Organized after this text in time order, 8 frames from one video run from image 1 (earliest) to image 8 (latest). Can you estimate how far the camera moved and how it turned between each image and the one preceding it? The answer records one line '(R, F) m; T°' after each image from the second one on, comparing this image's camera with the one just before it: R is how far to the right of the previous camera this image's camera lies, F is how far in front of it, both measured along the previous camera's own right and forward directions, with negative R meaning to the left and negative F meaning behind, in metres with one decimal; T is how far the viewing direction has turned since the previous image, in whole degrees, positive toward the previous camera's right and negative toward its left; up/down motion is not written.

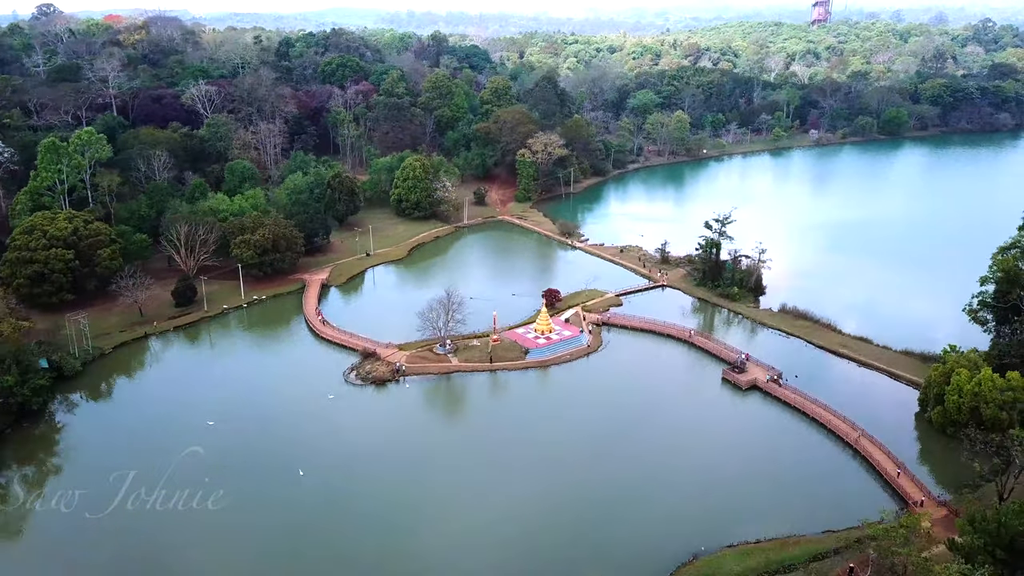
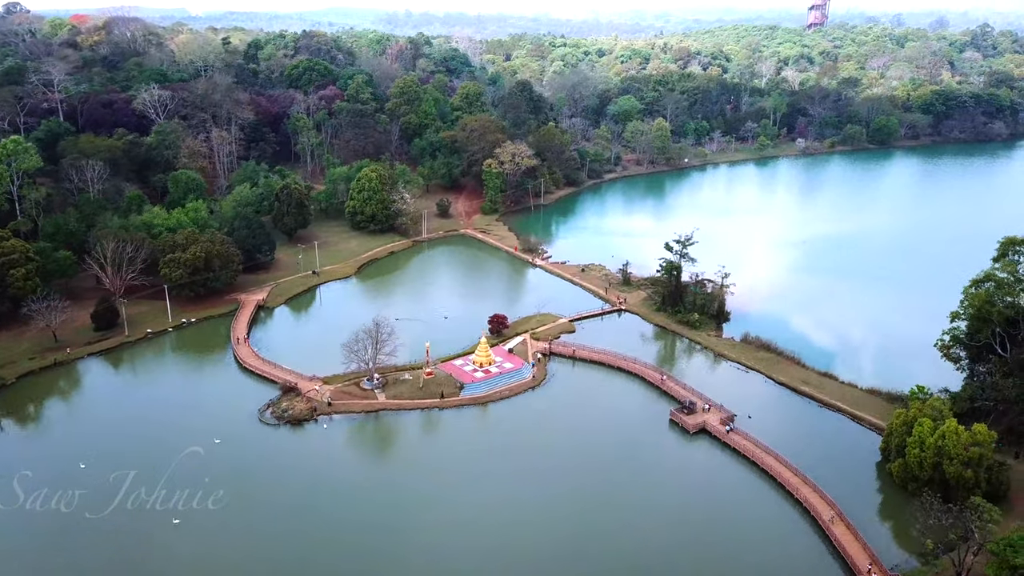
(+3.0, +2.9) m; 0°
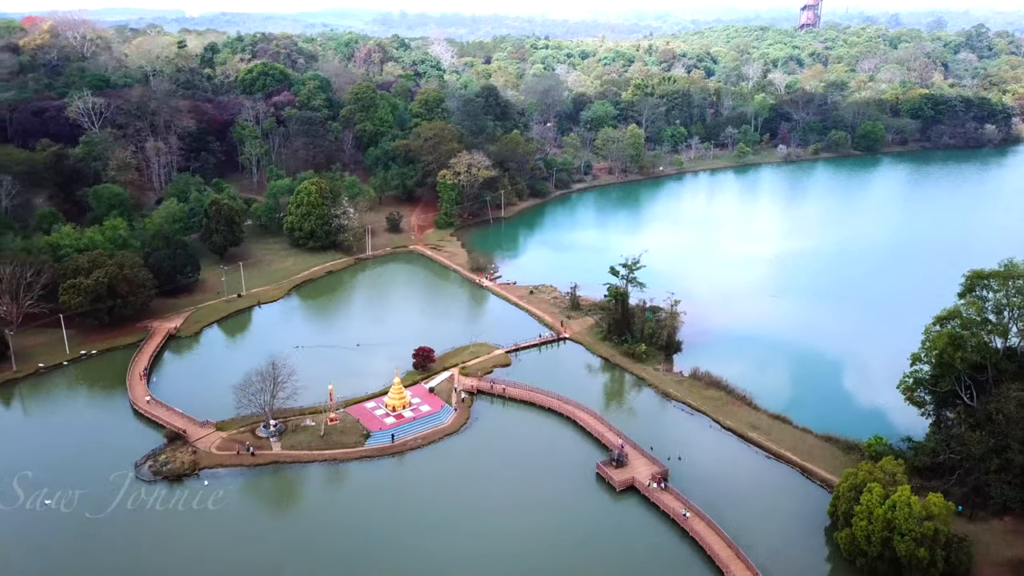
(+3.5, +3.7) m; 0°
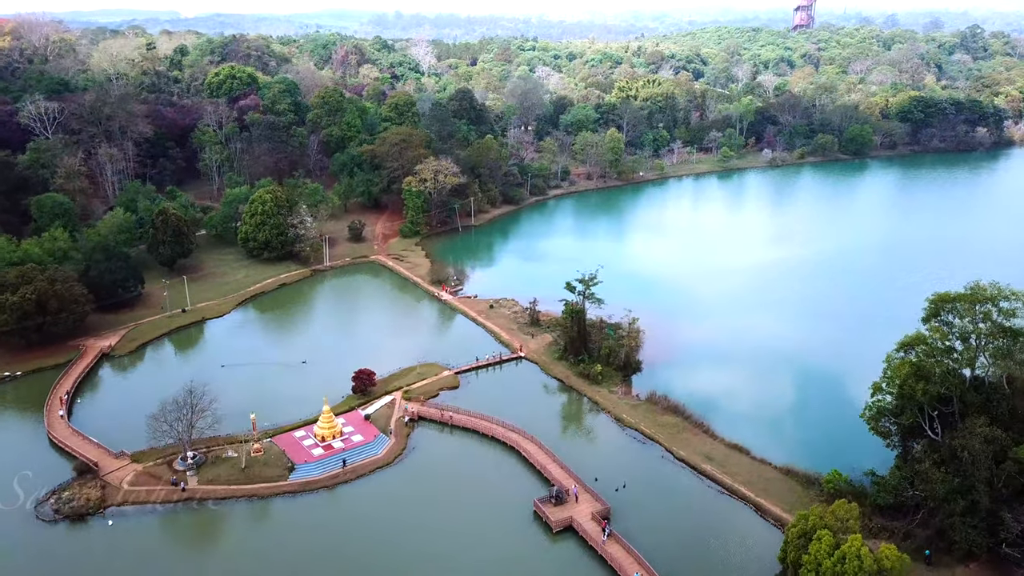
(+2.4, +2.2) m; 0°
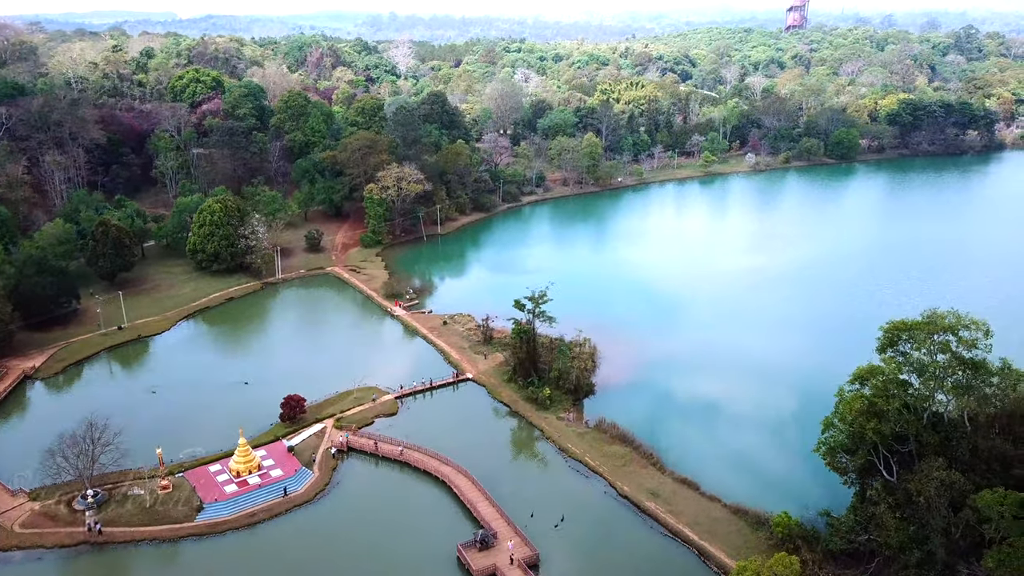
(+2.5, +2.2) m; 0°
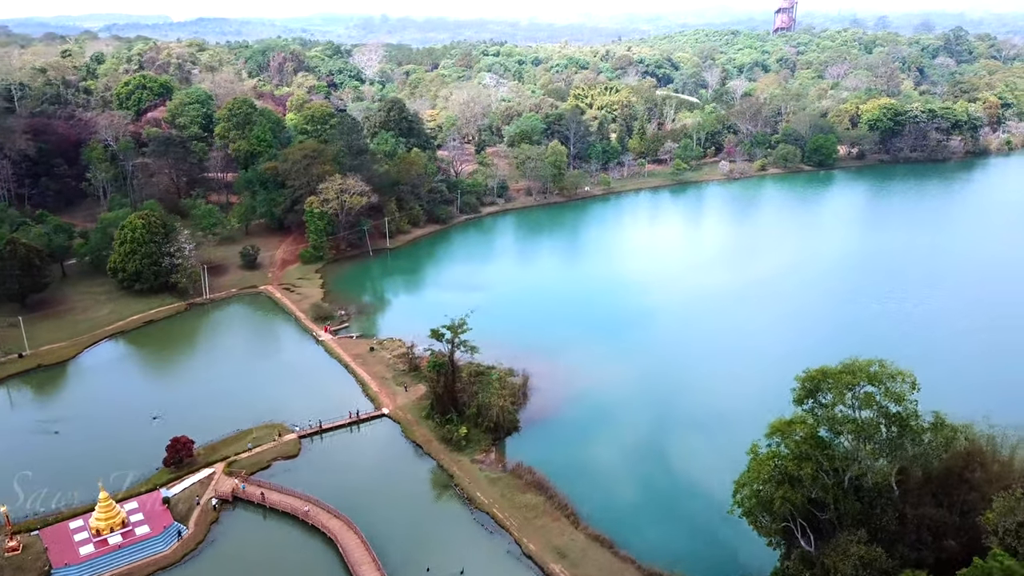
(+3.5, +2.8) m; 0°
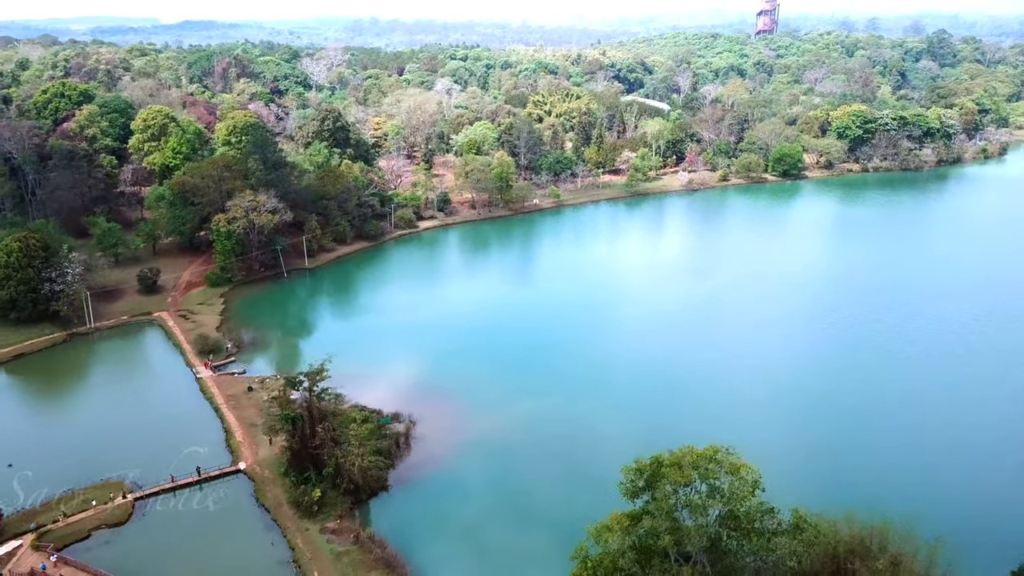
(+4.9, +3.7) m; 0°
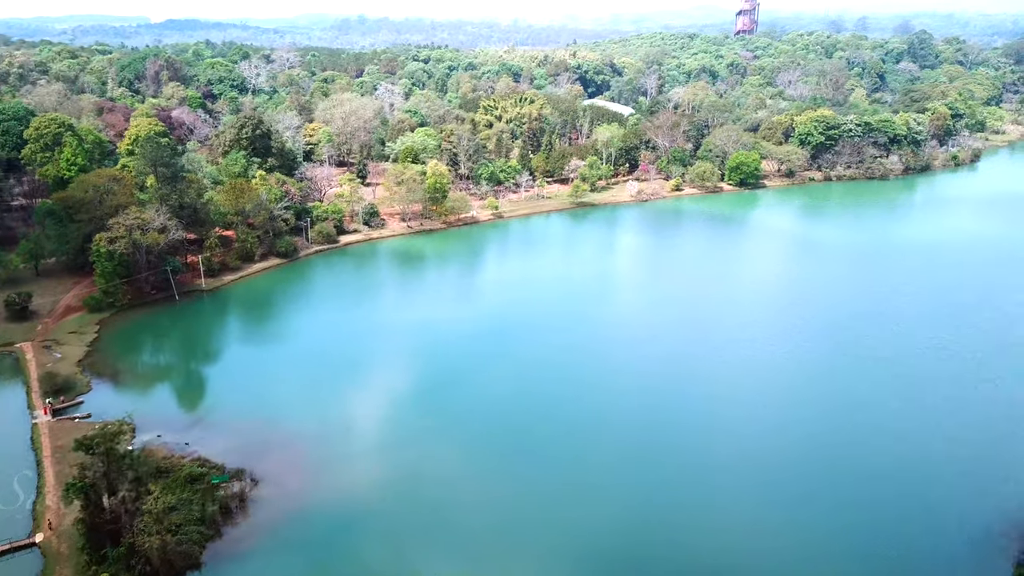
(+5.4, +4.0) m; 0°
